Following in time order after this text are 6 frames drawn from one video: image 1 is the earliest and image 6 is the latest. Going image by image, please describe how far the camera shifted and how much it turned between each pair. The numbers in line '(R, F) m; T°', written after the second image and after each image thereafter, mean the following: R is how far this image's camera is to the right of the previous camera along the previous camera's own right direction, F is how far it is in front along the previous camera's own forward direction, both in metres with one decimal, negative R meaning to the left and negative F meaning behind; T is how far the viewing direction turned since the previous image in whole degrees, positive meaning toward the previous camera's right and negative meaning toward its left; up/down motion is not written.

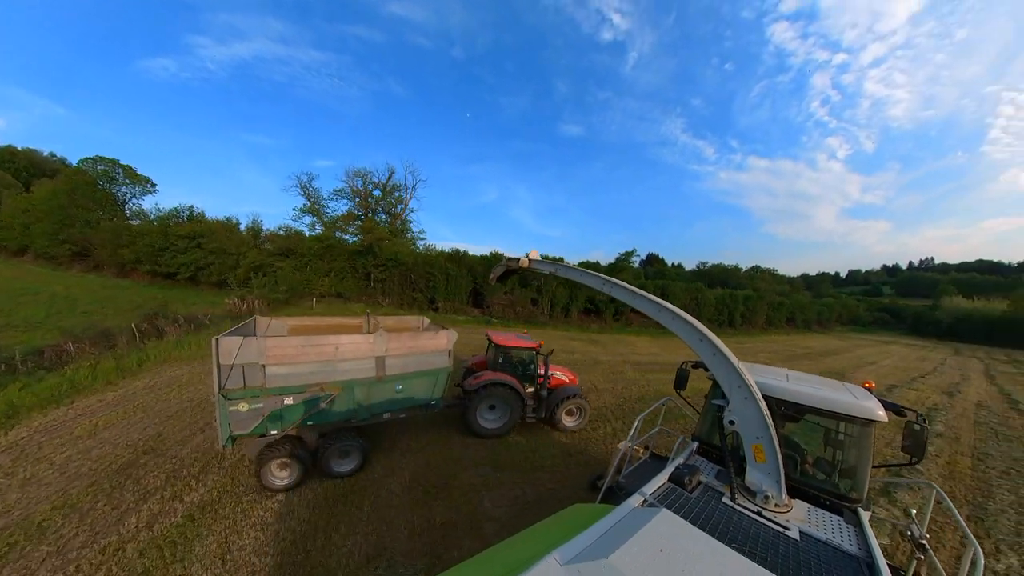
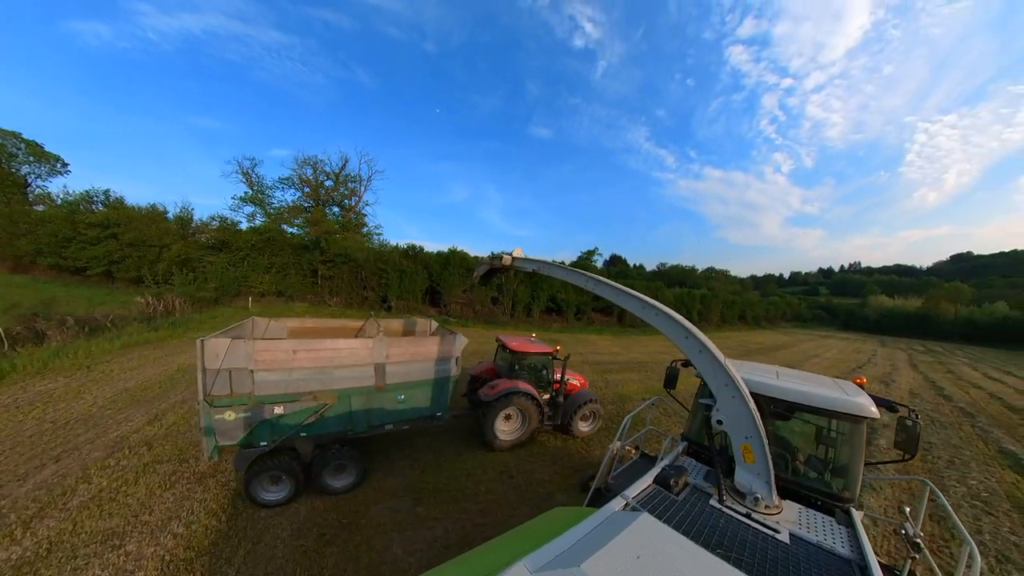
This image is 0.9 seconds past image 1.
(+0.3, +0.6) m; +5°
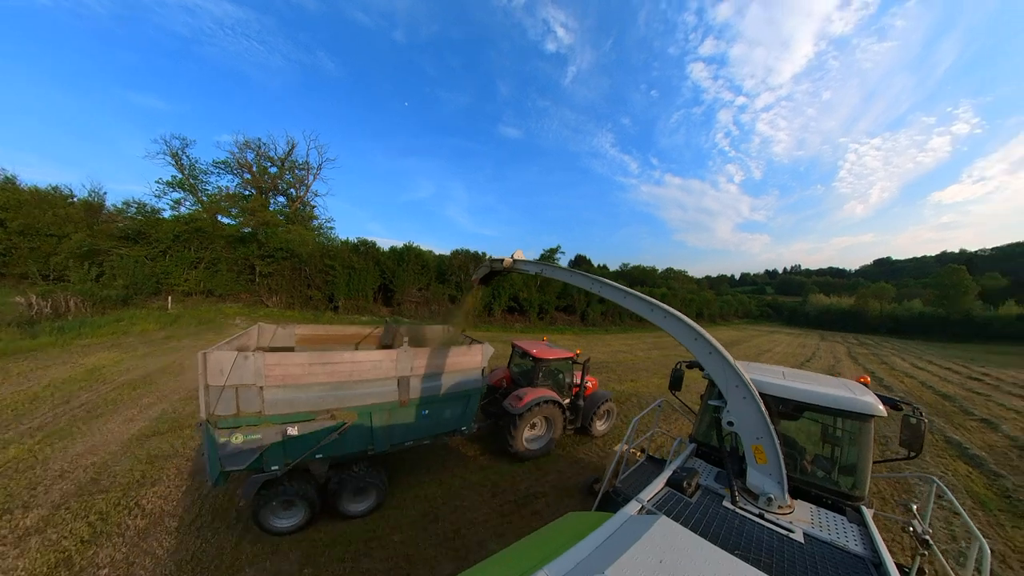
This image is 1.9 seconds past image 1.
(+0.2, +0.6) m; +5°
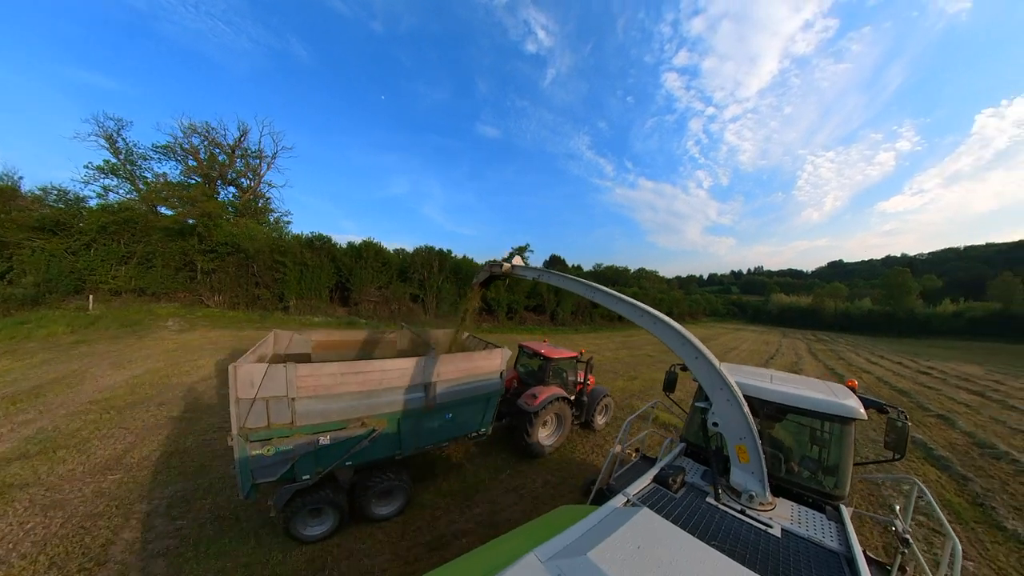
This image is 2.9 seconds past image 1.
(+0.3, +0.5) m; +4°
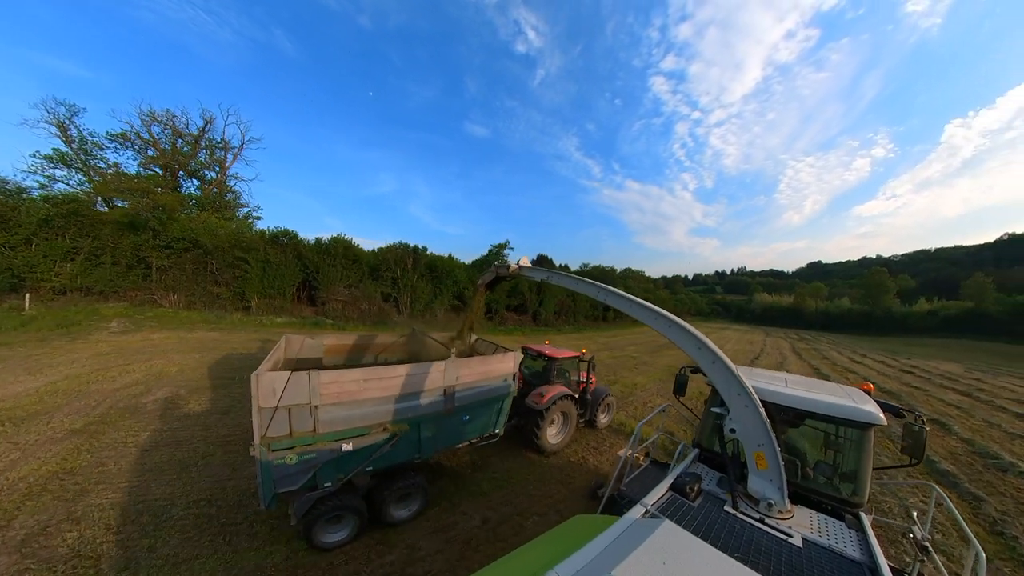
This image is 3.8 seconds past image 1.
(+0.3, +0.5) m; +2°
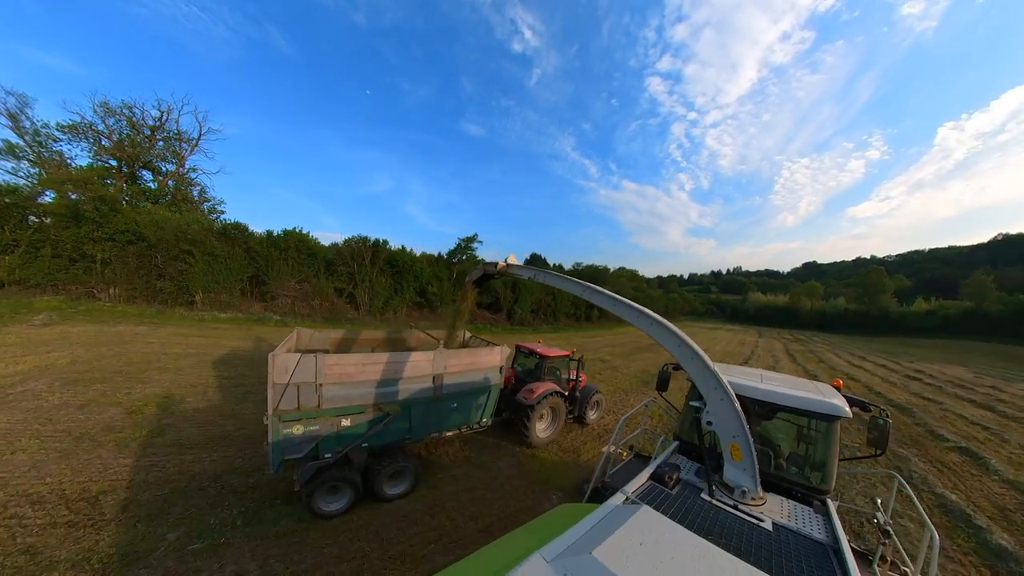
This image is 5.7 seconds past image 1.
(+0.7, +0.8) m; 0°
